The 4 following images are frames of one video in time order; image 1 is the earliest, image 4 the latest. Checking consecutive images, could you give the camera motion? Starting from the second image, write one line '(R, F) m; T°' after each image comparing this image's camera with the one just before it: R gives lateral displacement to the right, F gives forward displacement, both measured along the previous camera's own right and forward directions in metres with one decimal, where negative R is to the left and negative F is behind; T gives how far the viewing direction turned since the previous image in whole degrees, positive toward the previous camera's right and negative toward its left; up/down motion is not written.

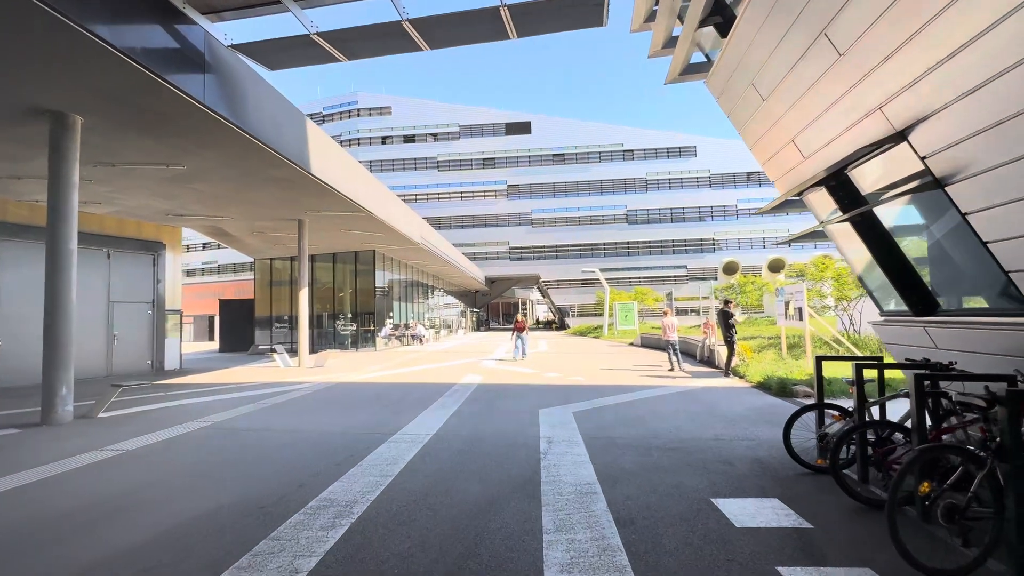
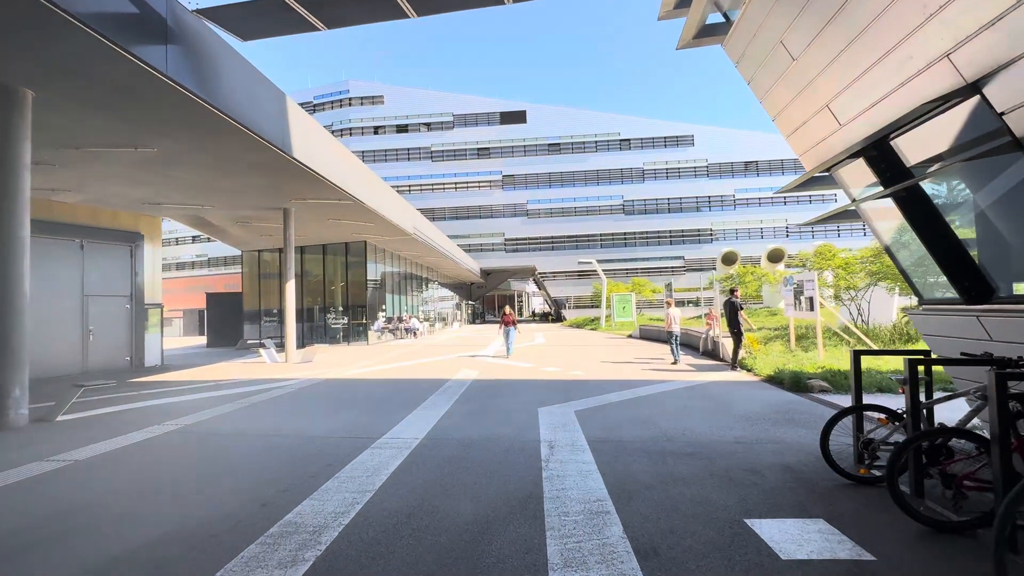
(0.0, +0.6) m; +1°
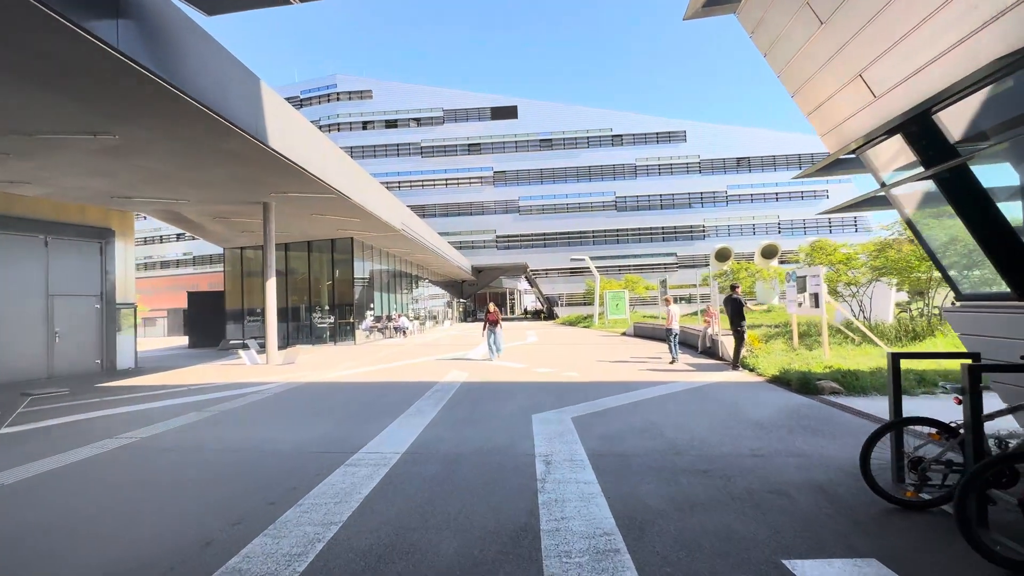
(0.0, +0.6) m; +1°
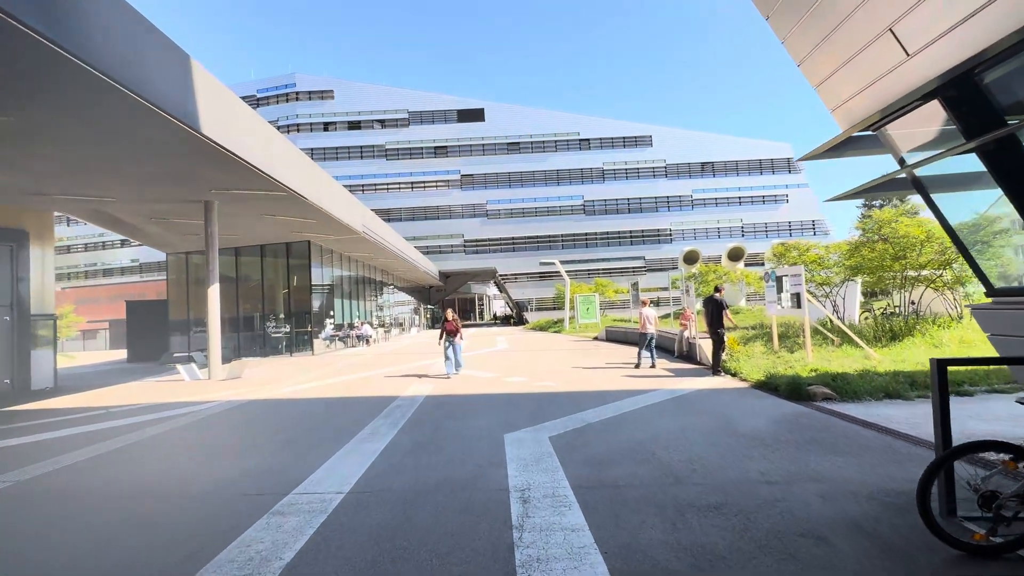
(0.0, +0.9) m; +4°
